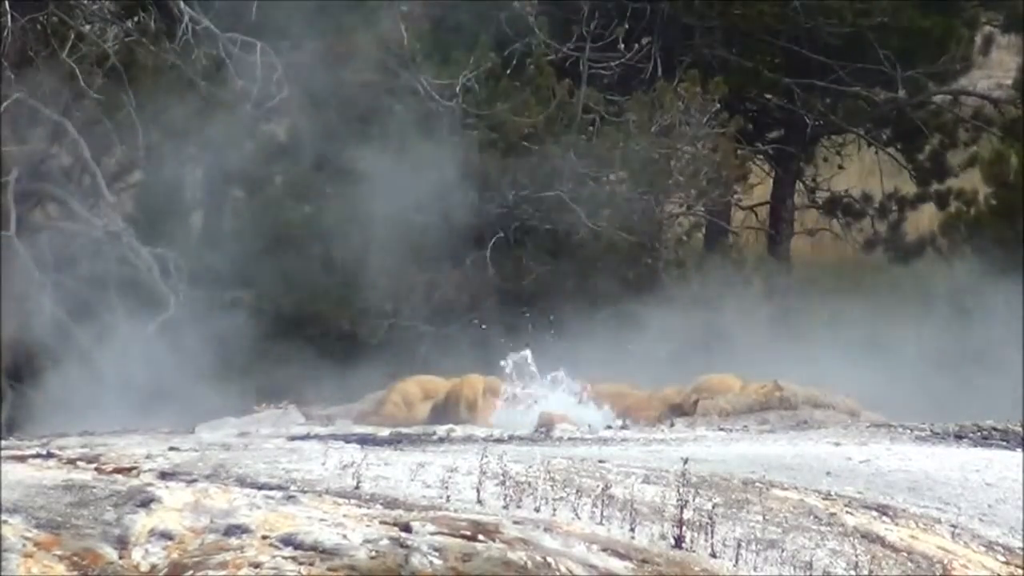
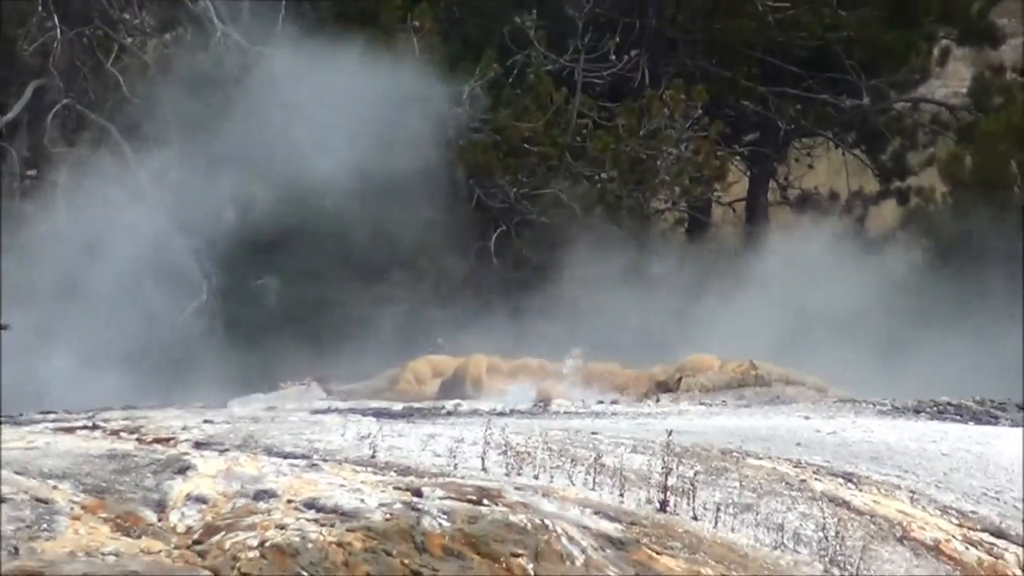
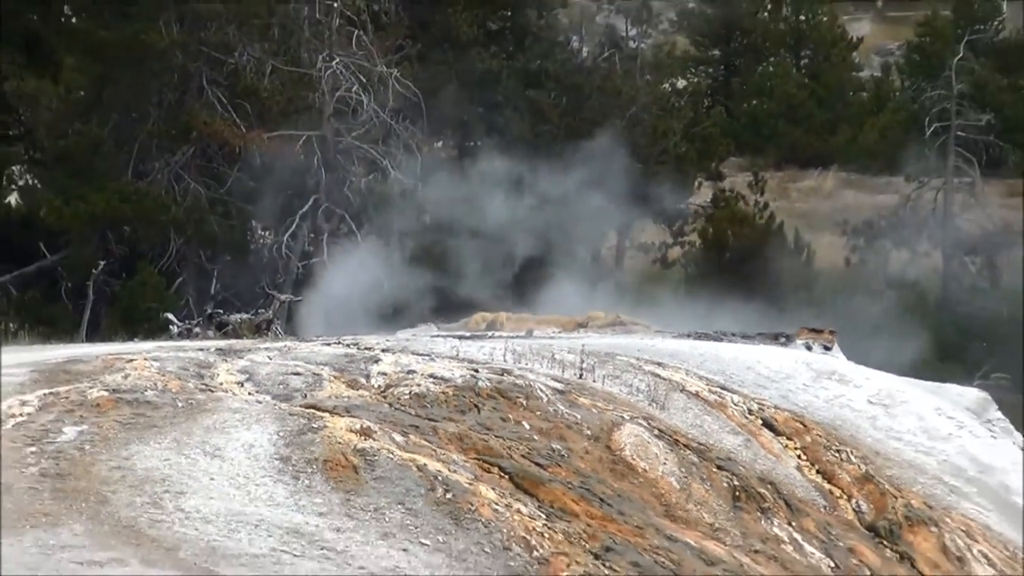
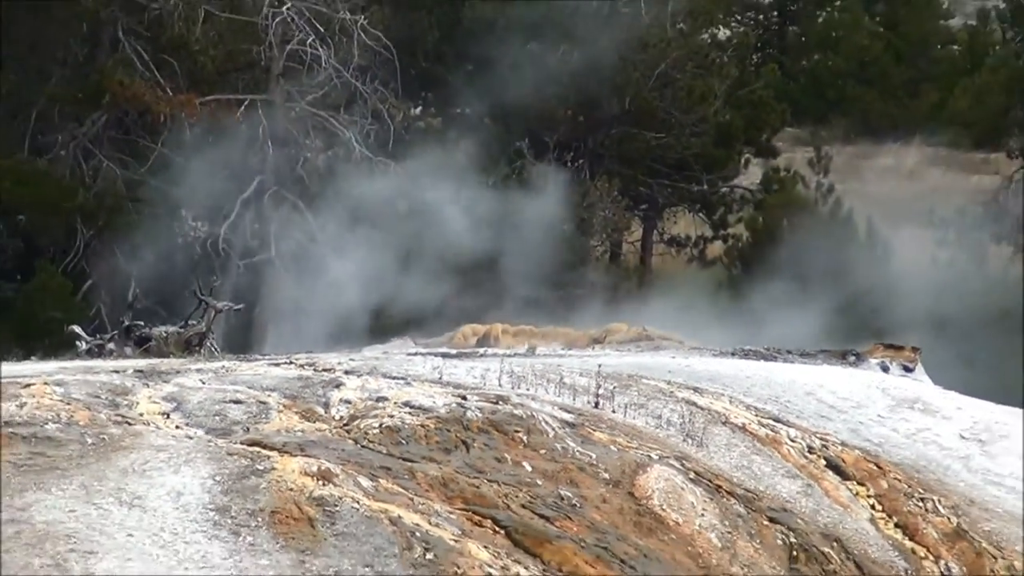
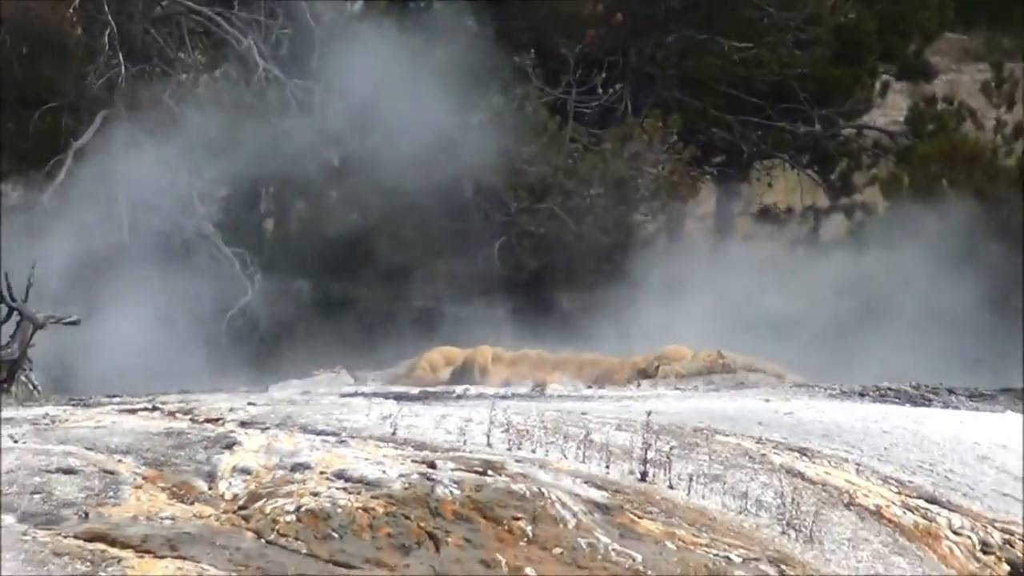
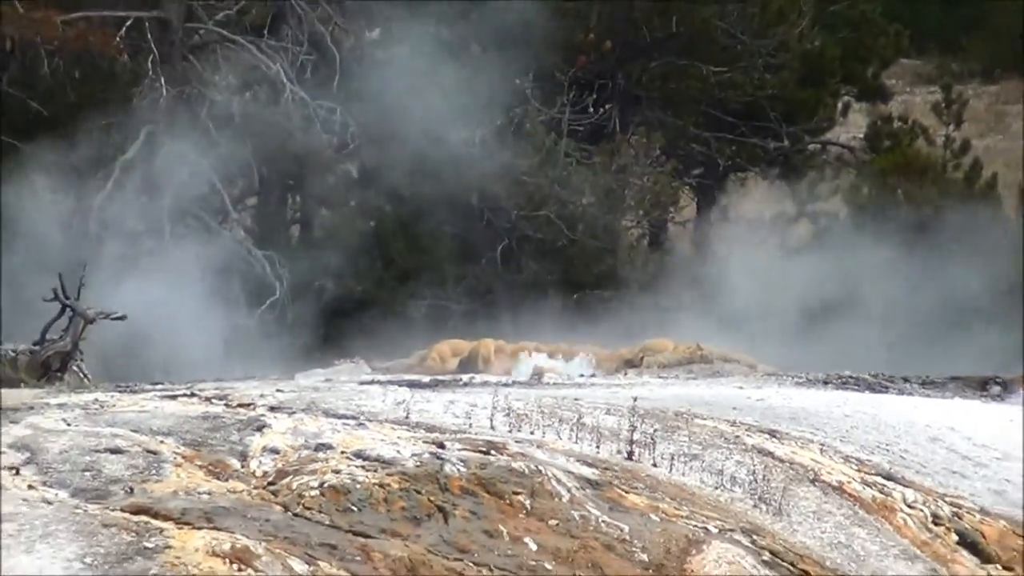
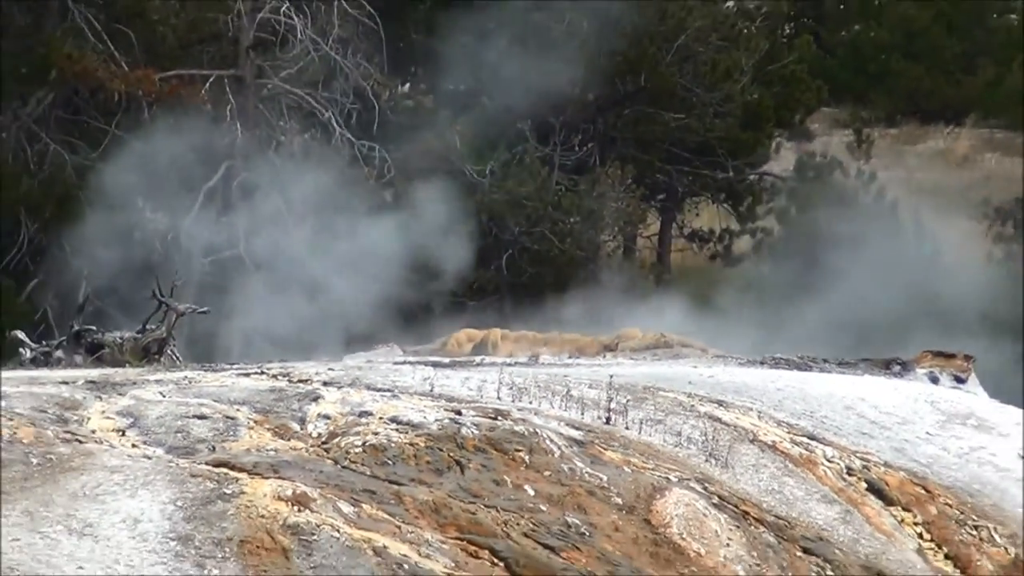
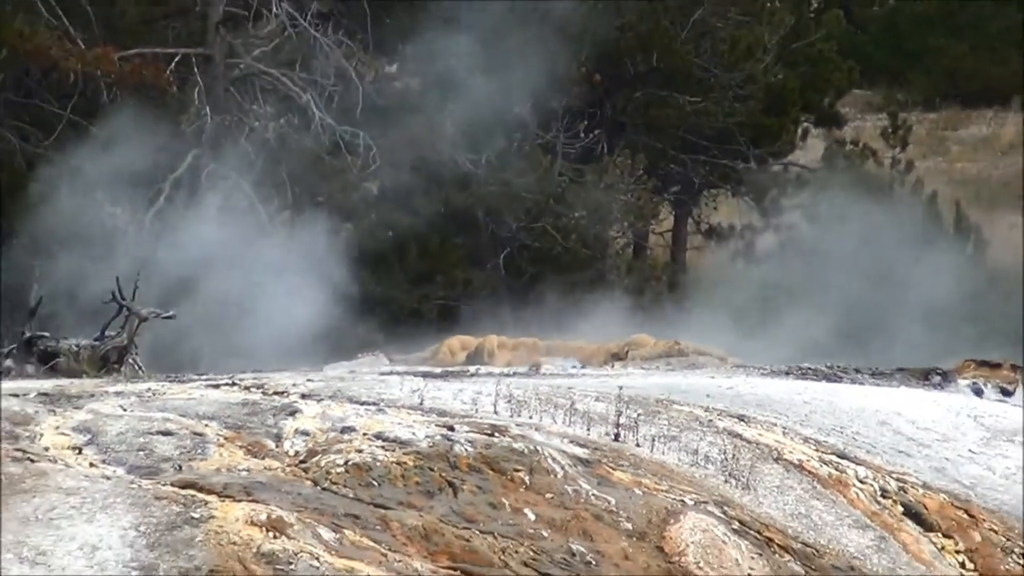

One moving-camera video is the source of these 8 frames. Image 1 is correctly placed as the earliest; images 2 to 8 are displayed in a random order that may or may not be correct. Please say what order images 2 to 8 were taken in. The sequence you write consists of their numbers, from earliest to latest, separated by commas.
2, 5, 6, 8, 7, 4, 3
